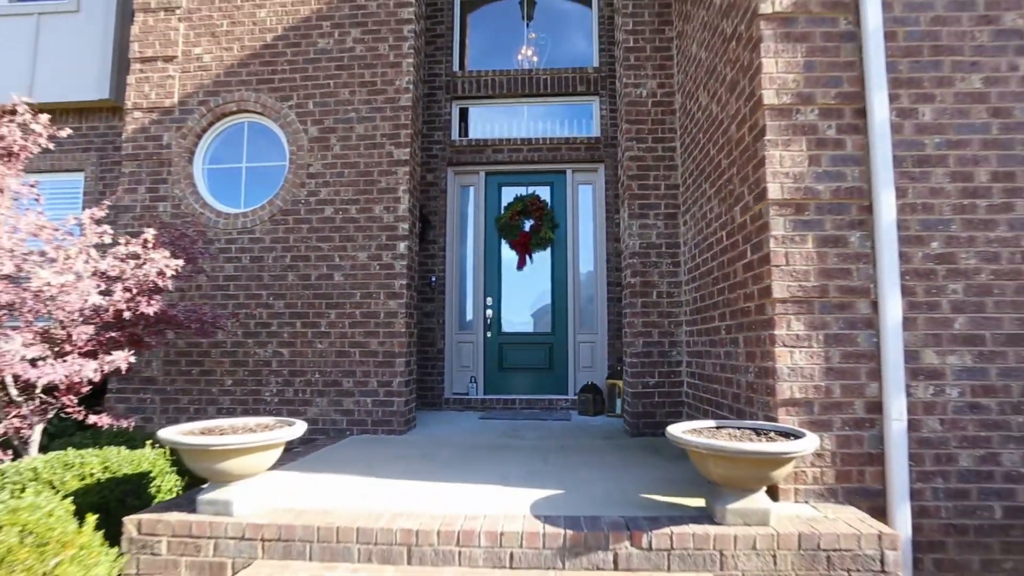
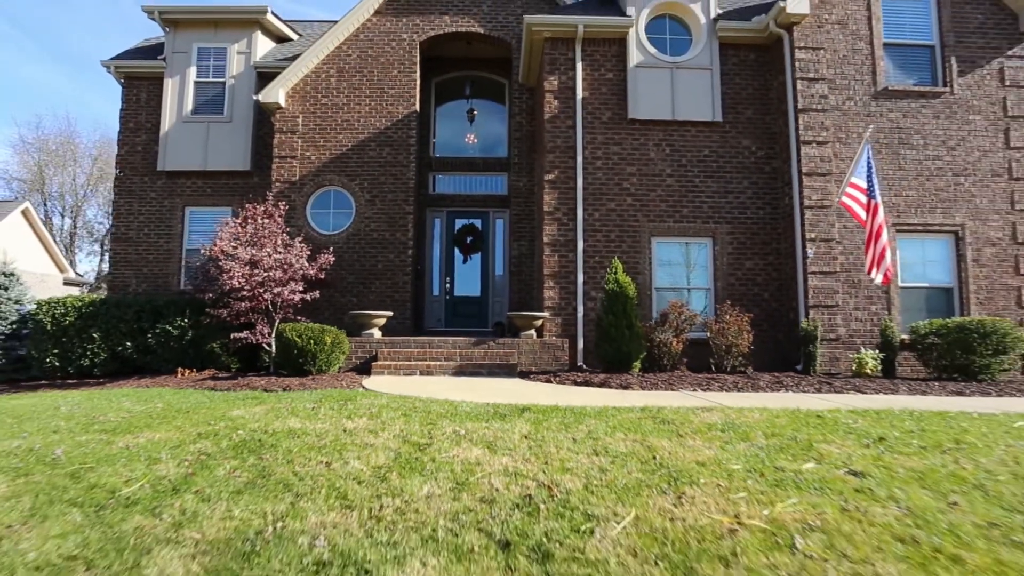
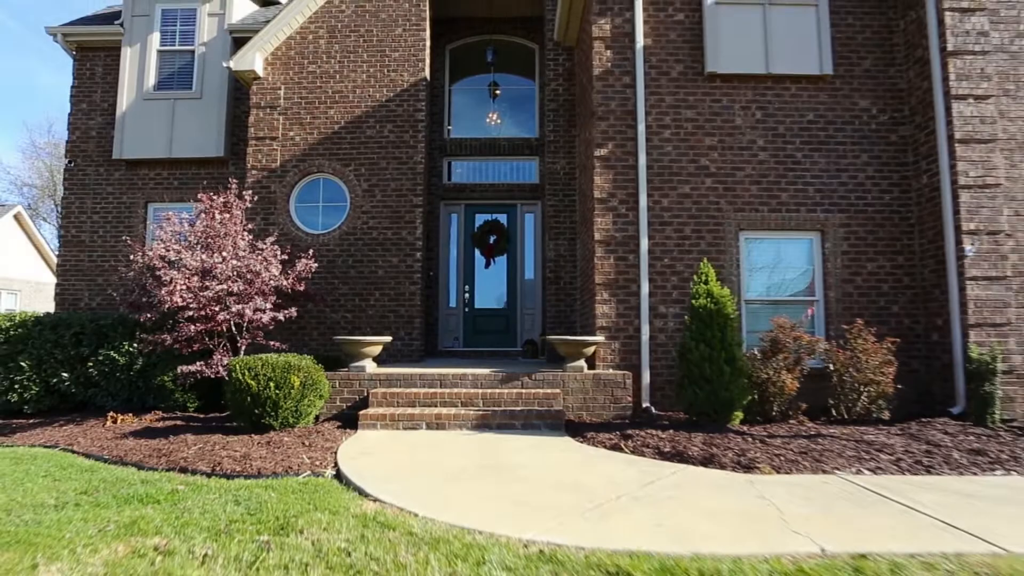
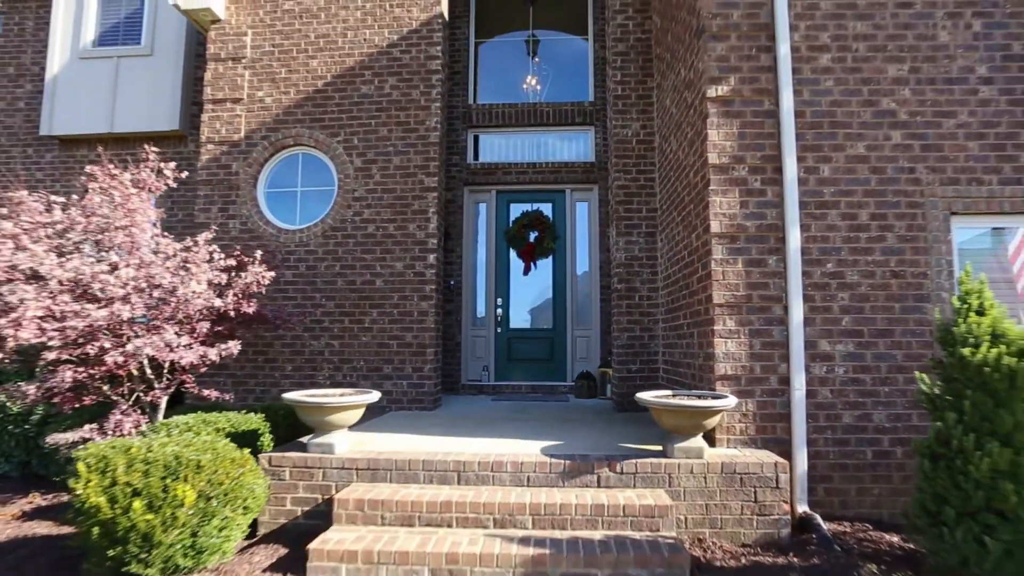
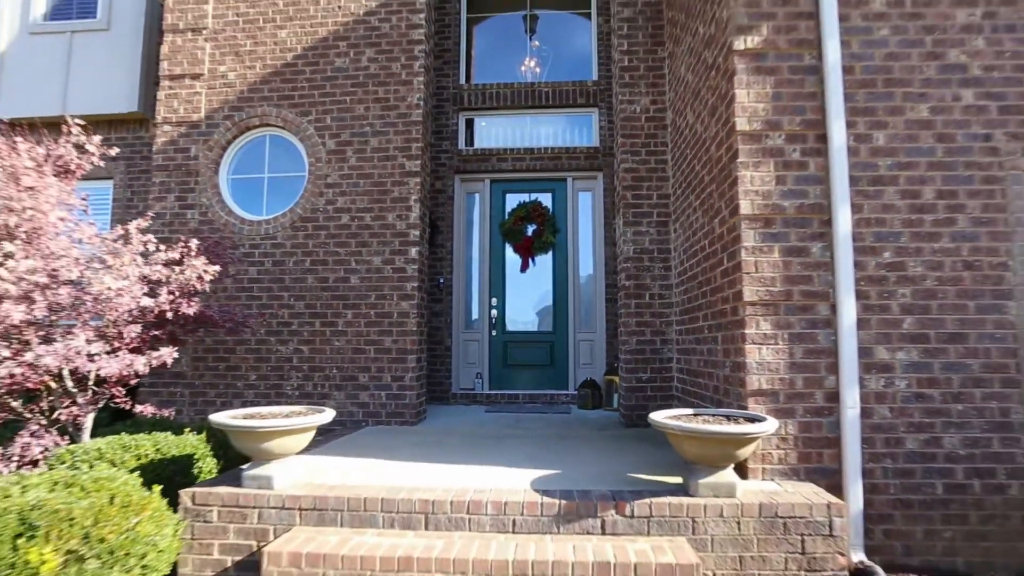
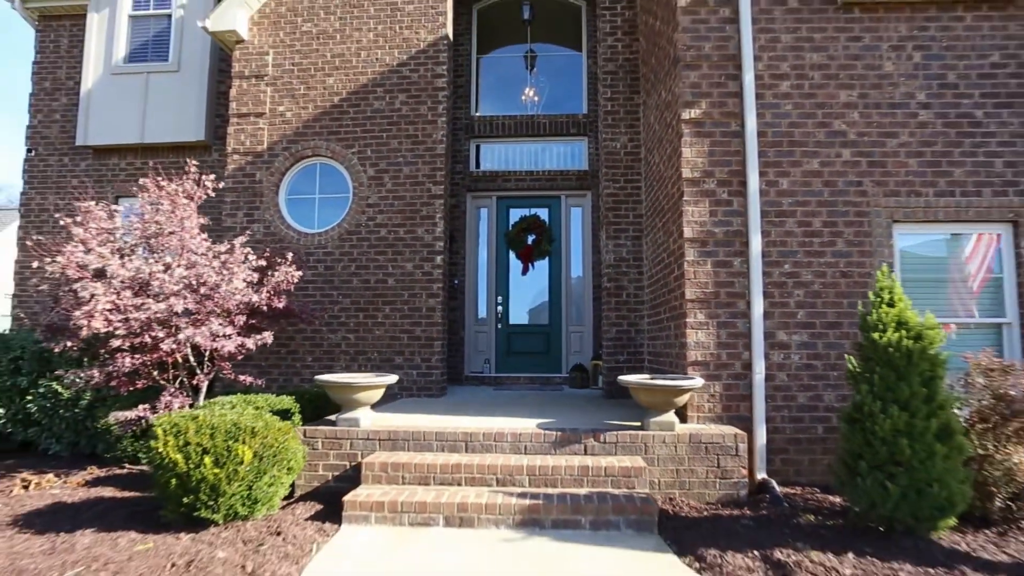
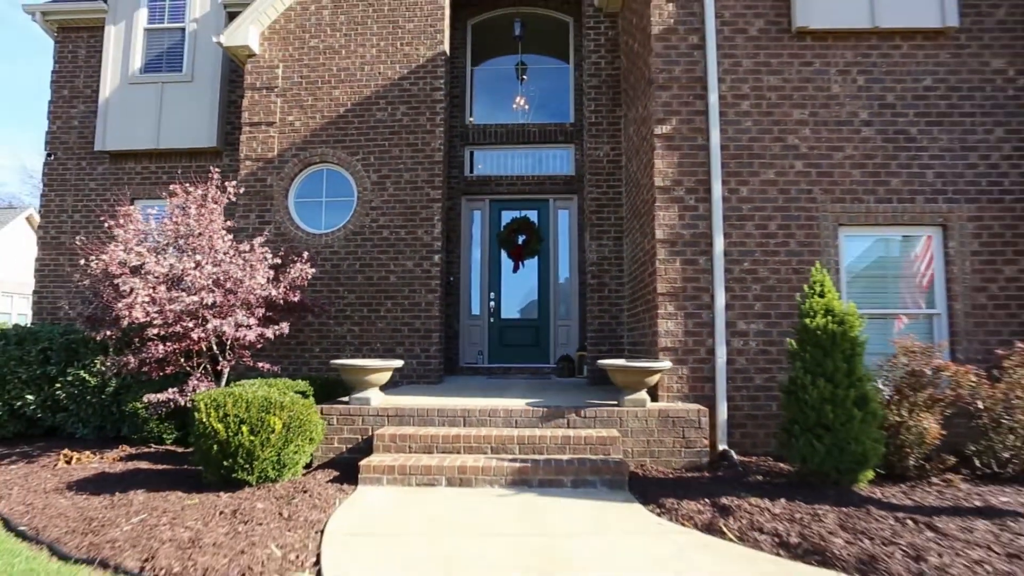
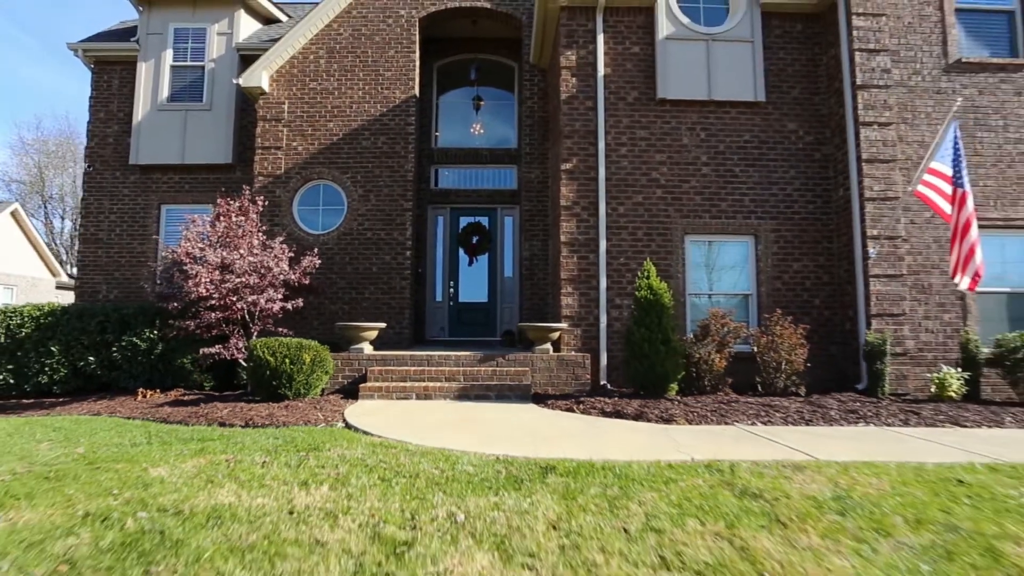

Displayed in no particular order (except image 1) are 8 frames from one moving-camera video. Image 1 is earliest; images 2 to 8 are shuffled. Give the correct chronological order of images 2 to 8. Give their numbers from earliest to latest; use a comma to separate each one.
5, 4, 6, 7, 3, 8, 2
